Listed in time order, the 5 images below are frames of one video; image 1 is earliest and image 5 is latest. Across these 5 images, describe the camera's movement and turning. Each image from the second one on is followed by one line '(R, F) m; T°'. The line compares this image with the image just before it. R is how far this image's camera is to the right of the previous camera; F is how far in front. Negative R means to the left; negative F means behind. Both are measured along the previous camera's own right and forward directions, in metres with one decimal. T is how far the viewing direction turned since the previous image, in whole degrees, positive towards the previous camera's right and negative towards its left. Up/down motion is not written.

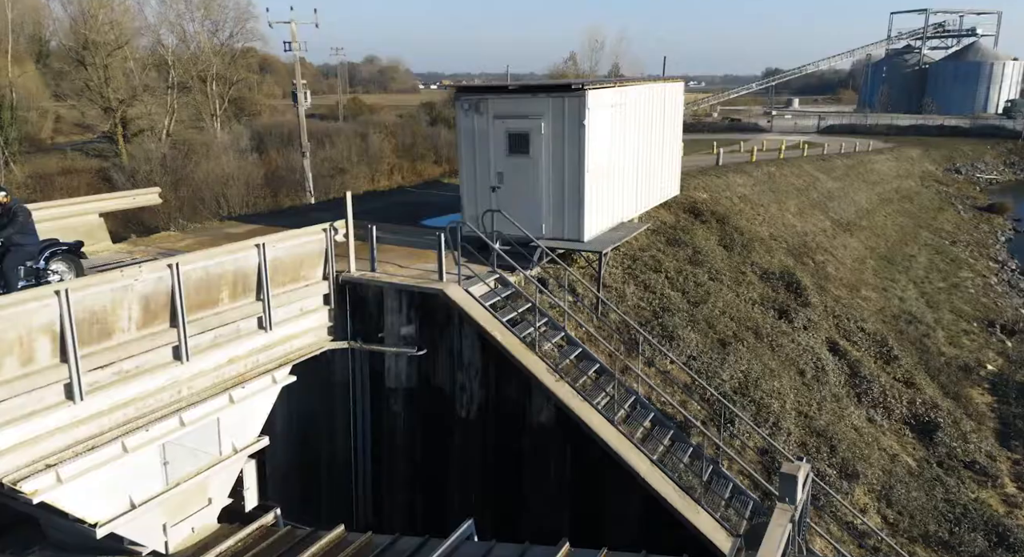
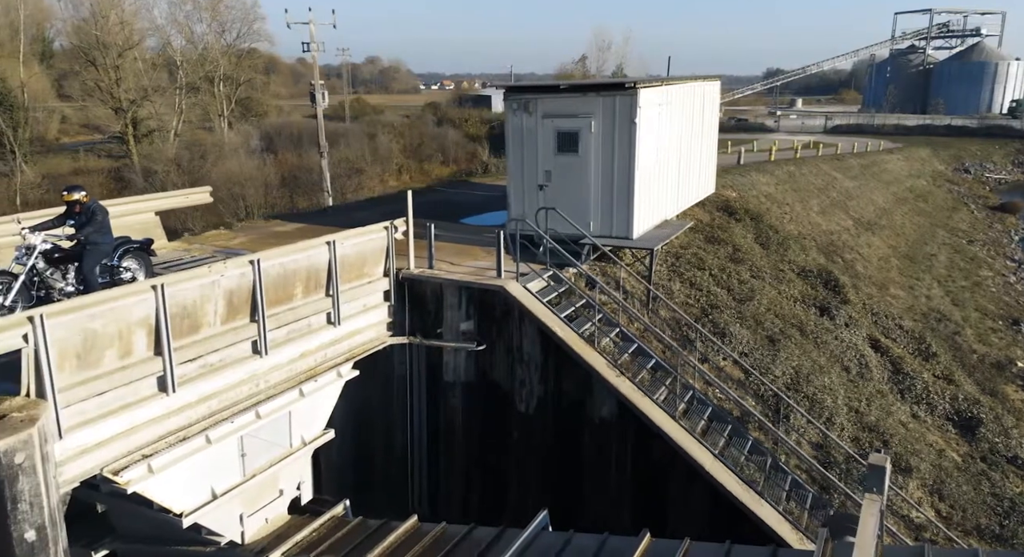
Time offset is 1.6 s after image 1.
(-0.8, -0.2) m; 0°
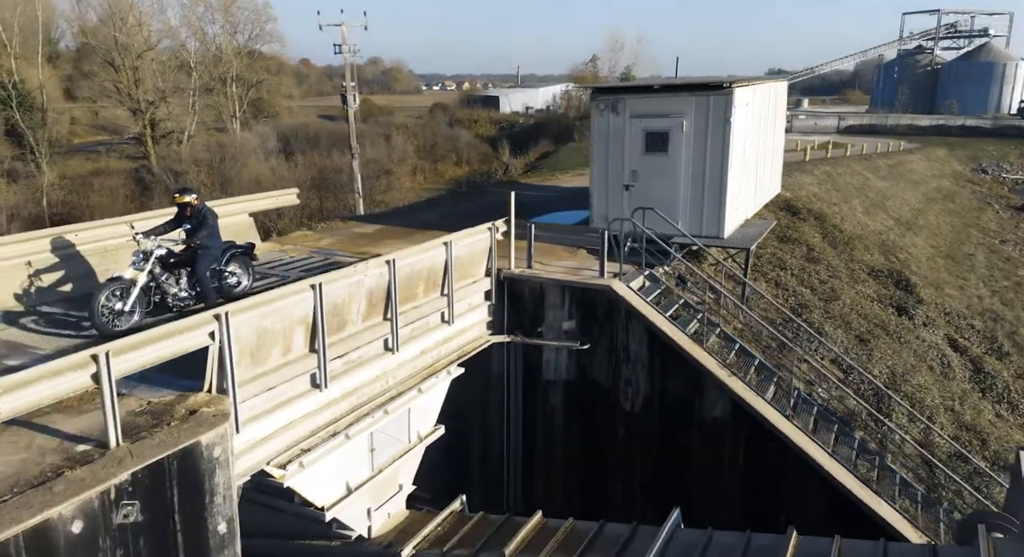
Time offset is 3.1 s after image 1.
(-1.4, -0.1) m; 0°
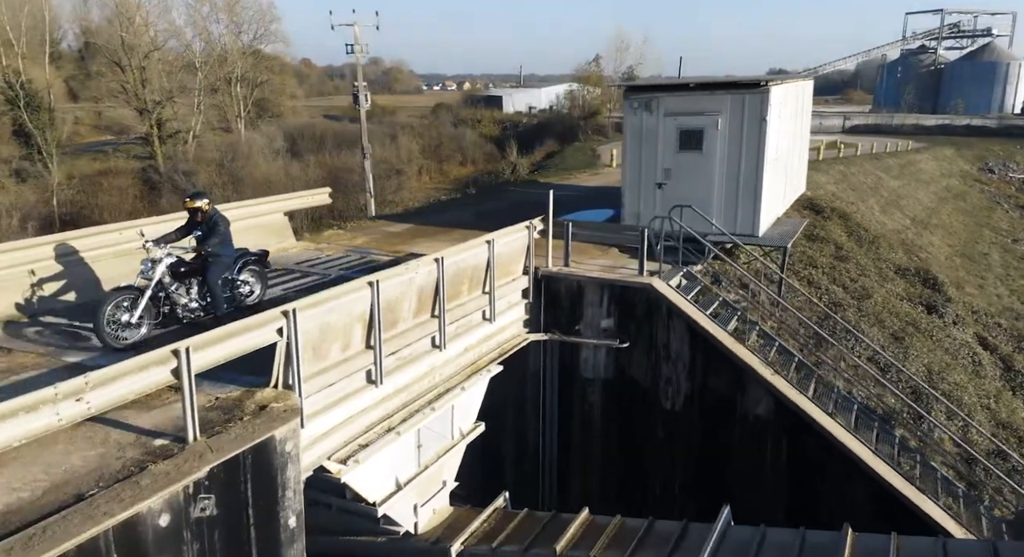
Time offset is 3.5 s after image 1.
(-0.5, 0.0) m; 0°
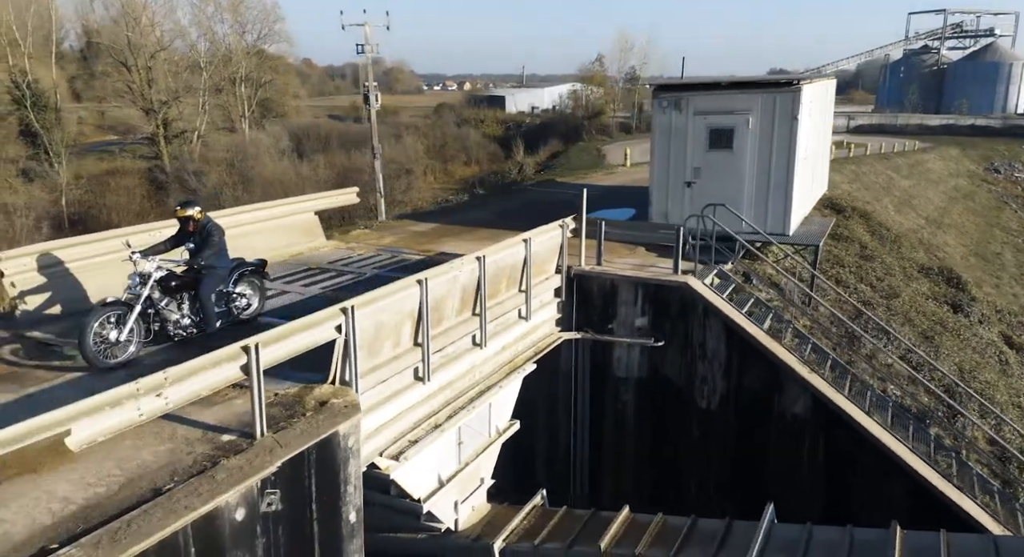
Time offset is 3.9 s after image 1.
(-0.5, 0.0) m; 0°
